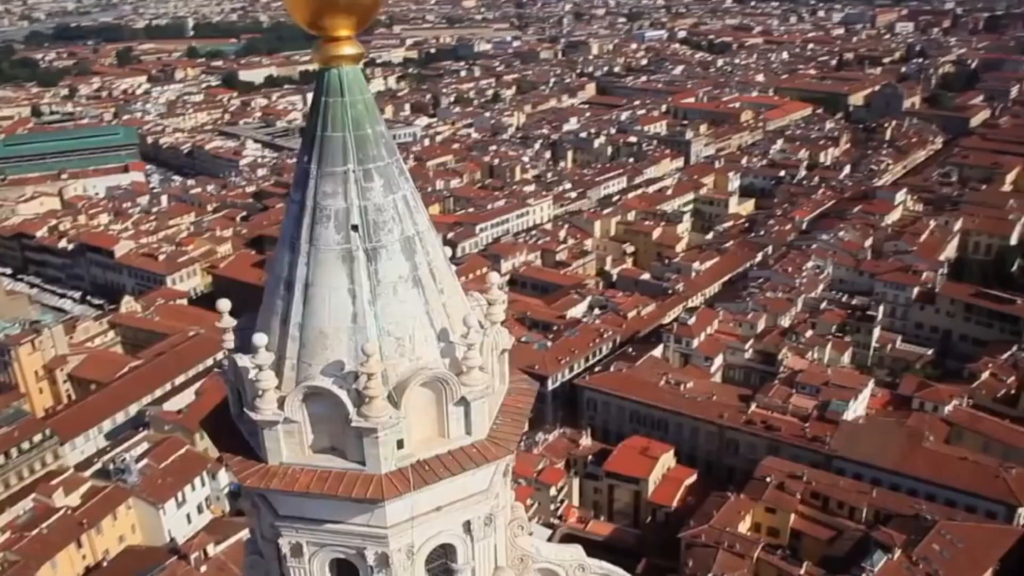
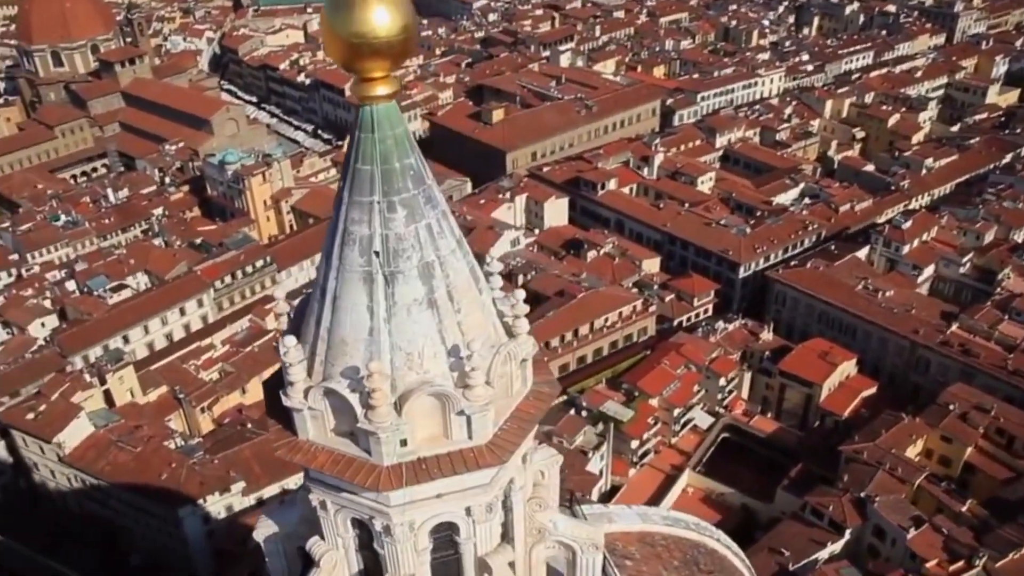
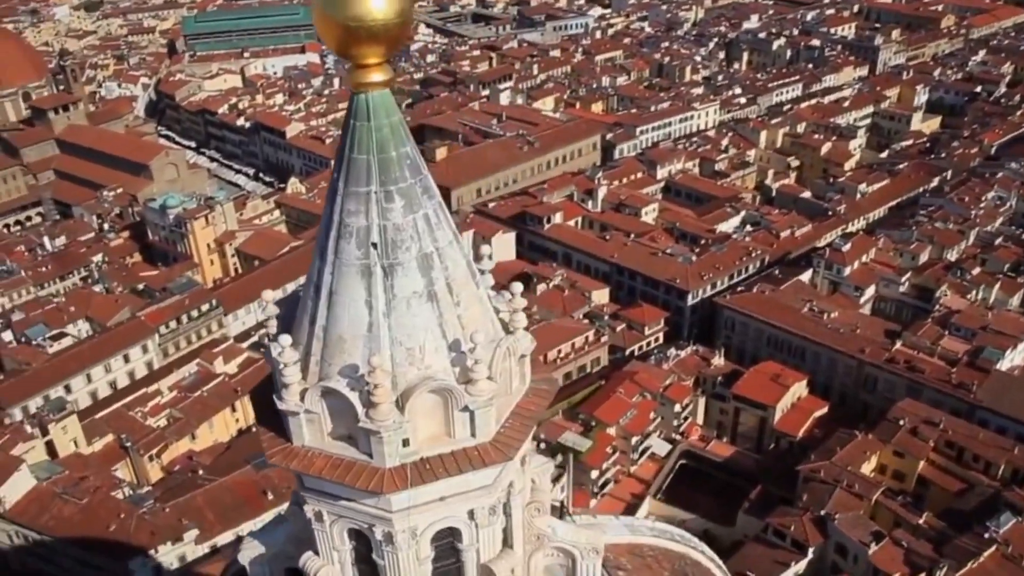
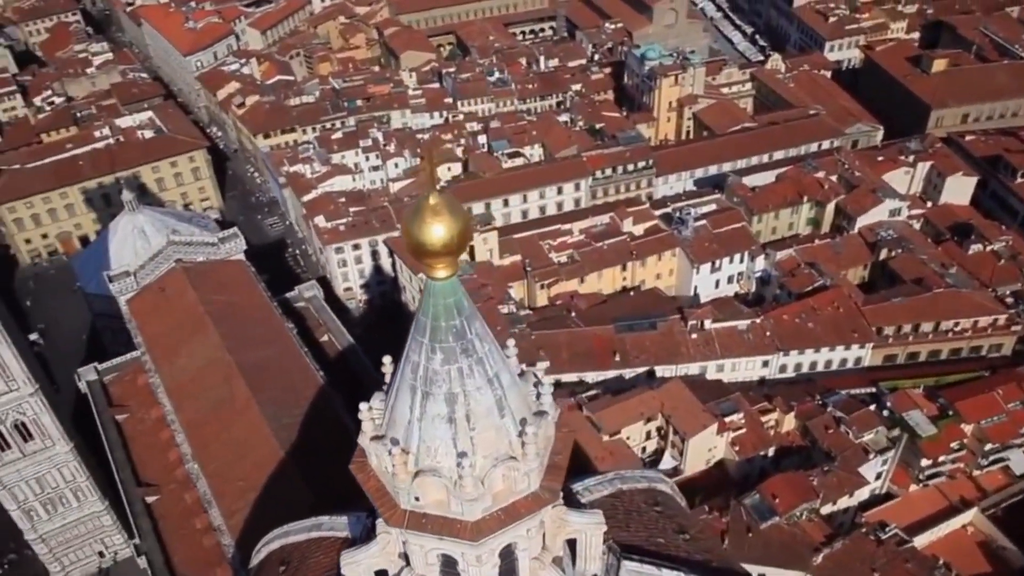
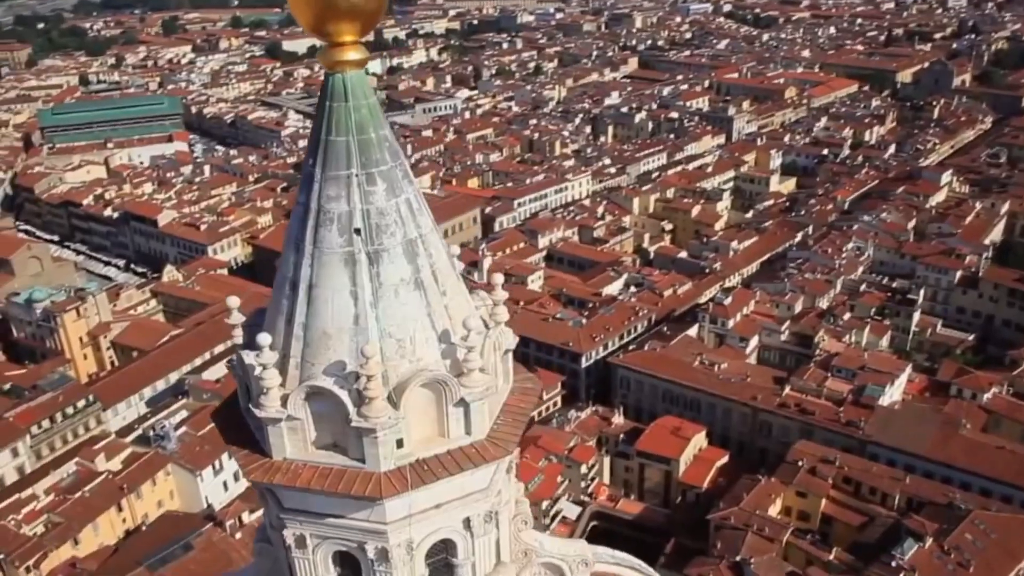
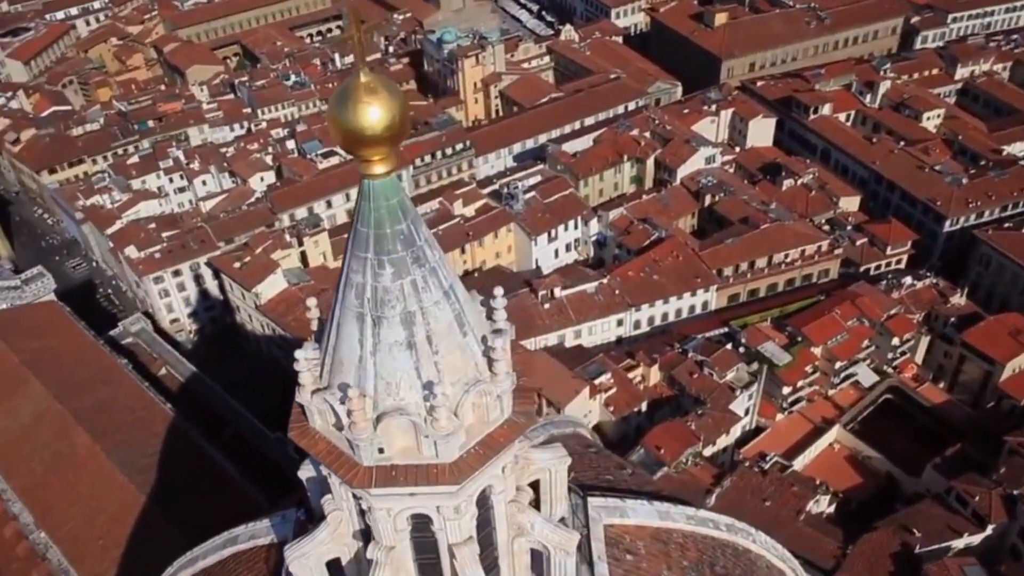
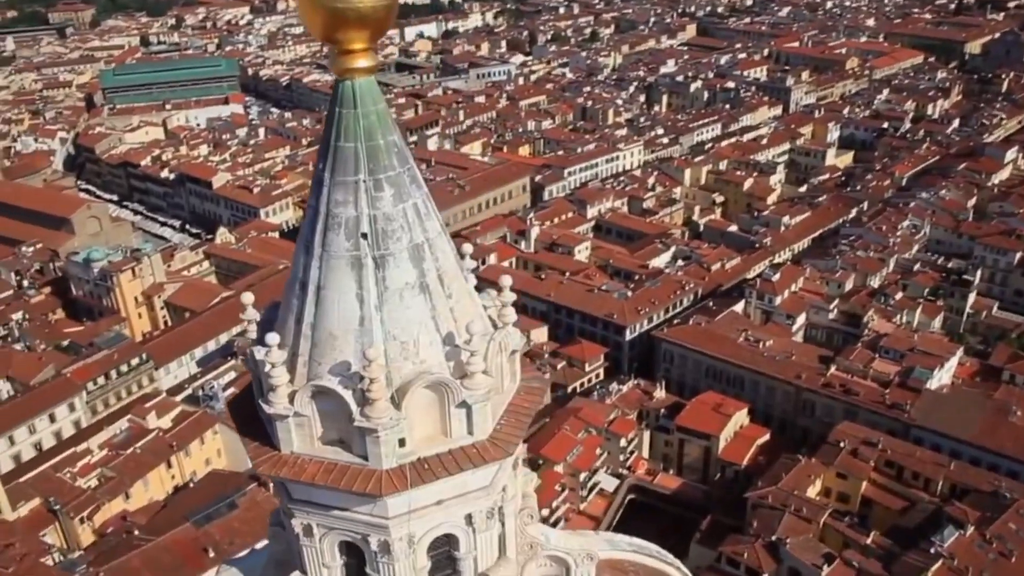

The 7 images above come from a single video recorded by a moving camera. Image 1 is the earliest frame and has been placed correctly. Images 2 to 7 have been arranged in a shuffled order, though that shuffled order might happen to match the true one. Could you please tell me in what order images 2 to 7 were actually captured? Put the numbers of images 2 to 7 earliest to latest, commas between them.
5, 7, 3, 2, 6, 4
